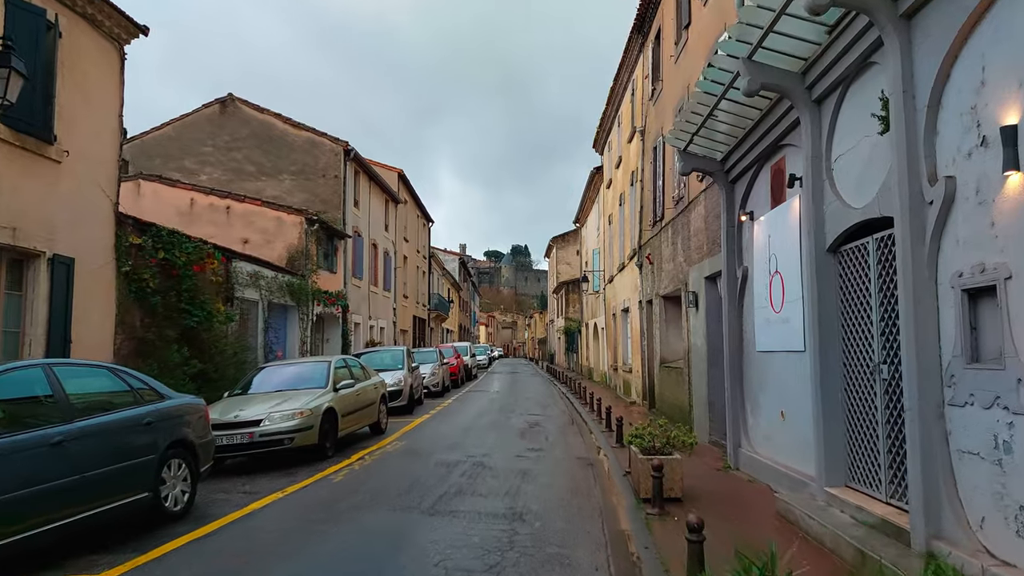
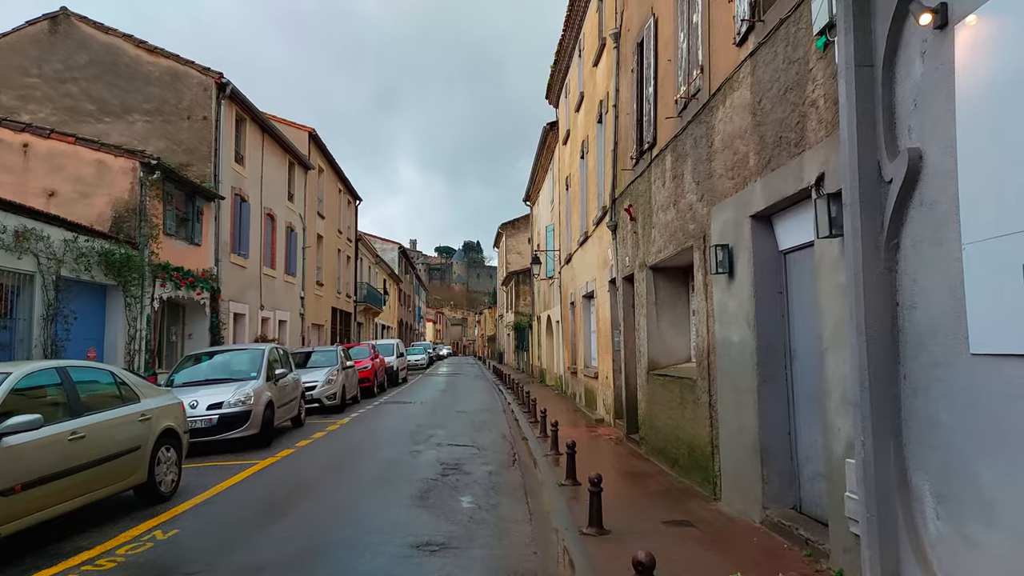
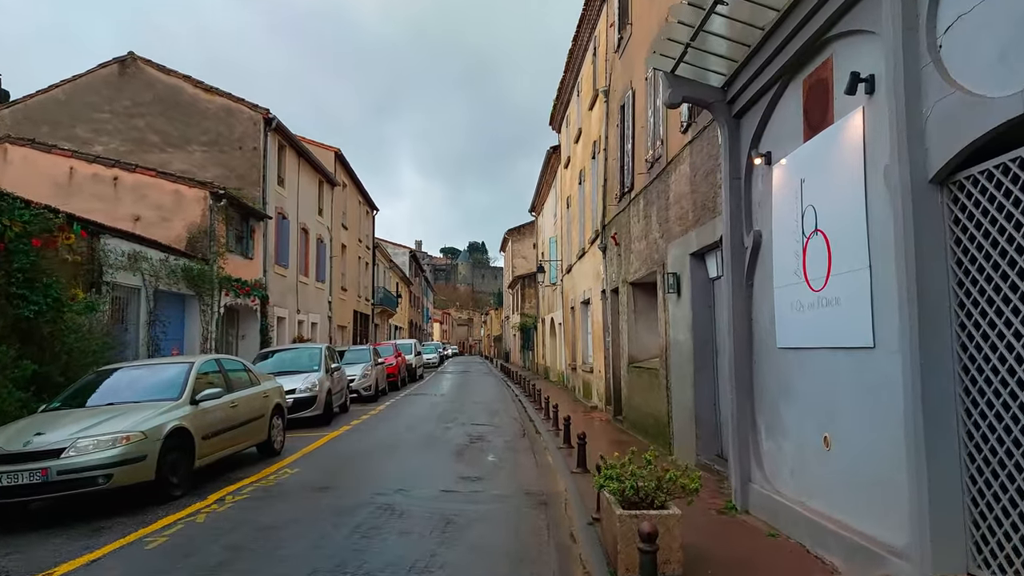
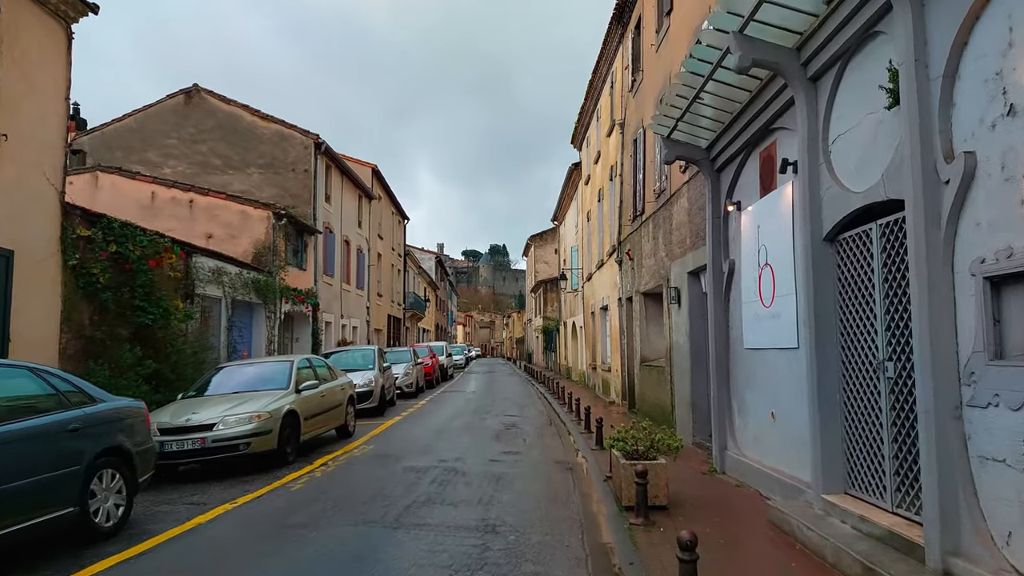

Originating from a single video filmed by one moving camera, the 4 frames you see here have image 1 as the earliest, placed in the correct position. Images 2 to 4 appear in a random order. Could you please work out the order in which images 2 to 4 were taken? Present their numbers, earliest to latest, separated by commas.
4, 3, 2
